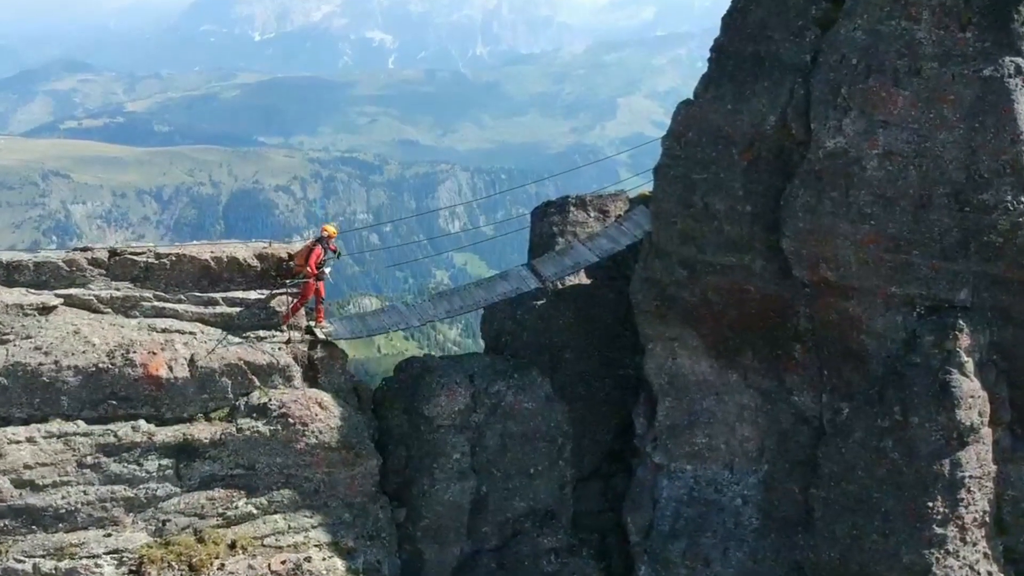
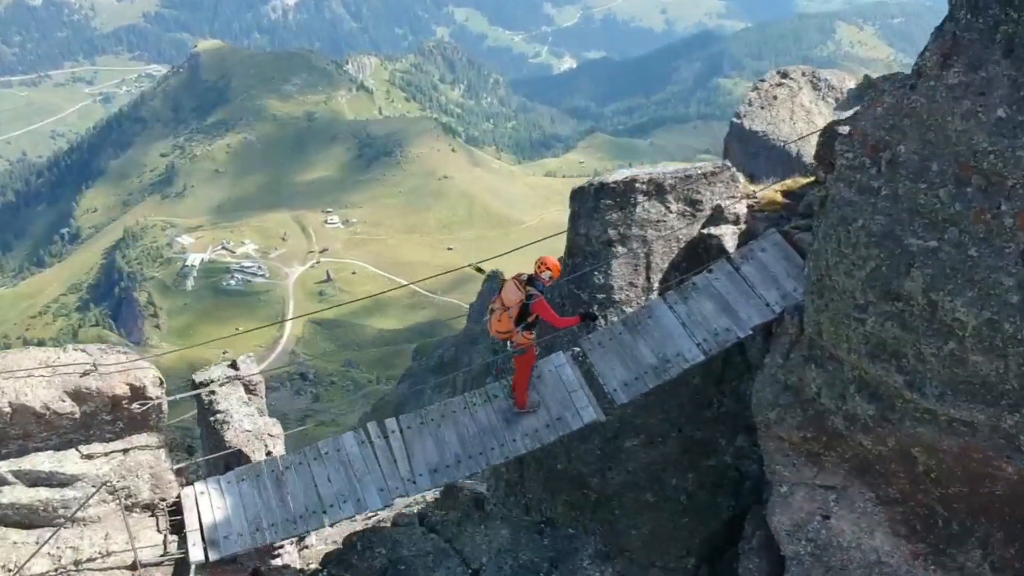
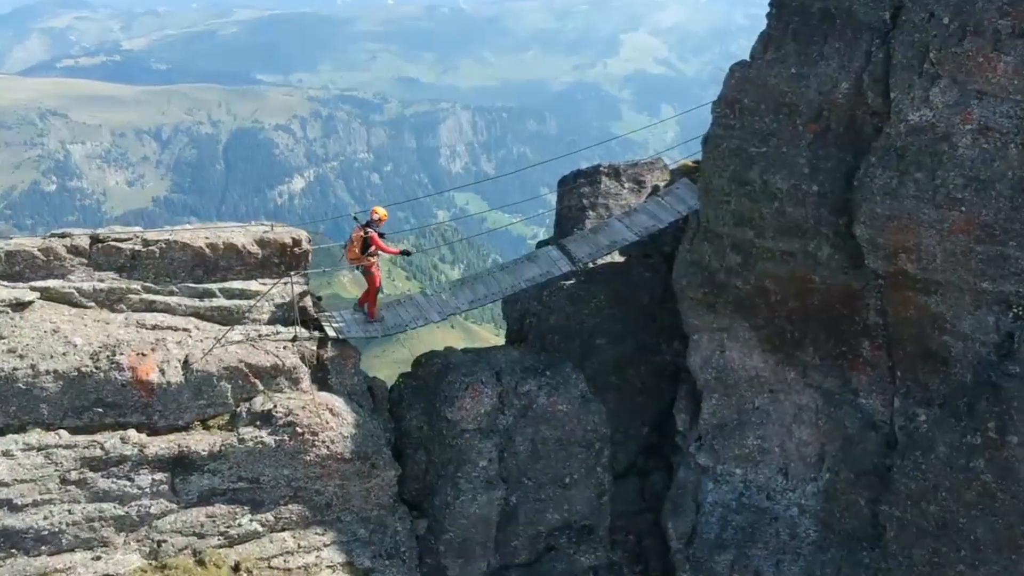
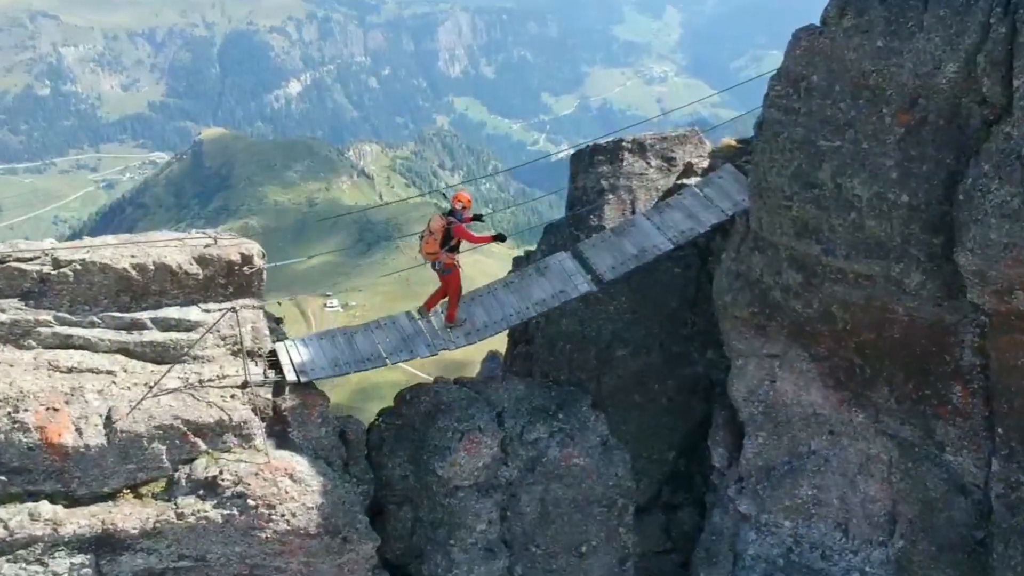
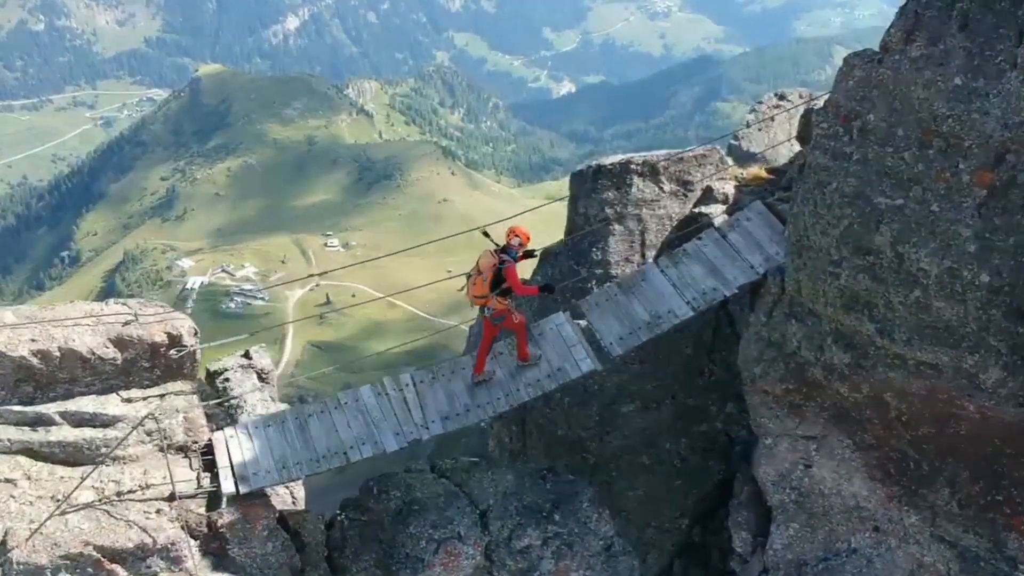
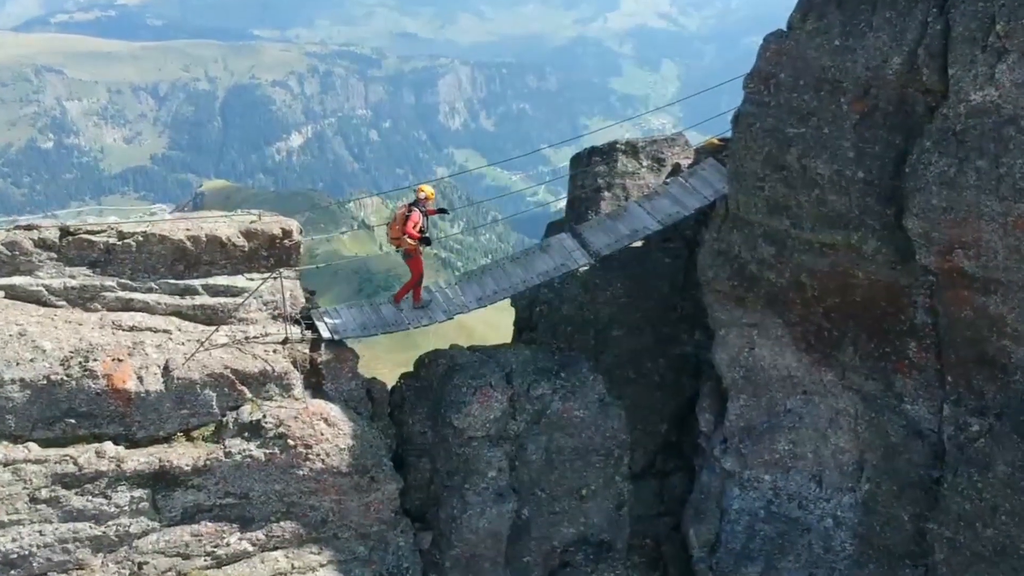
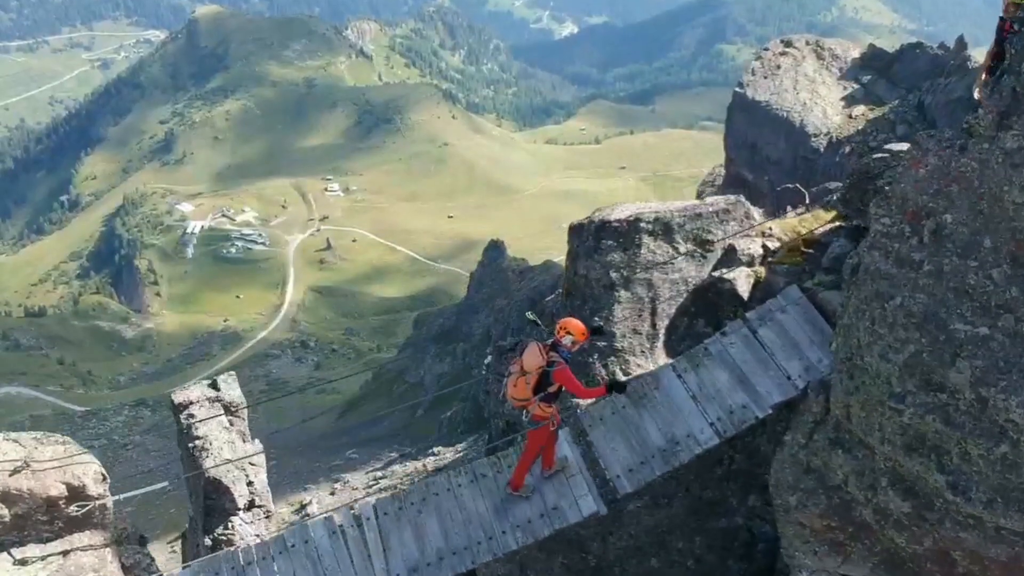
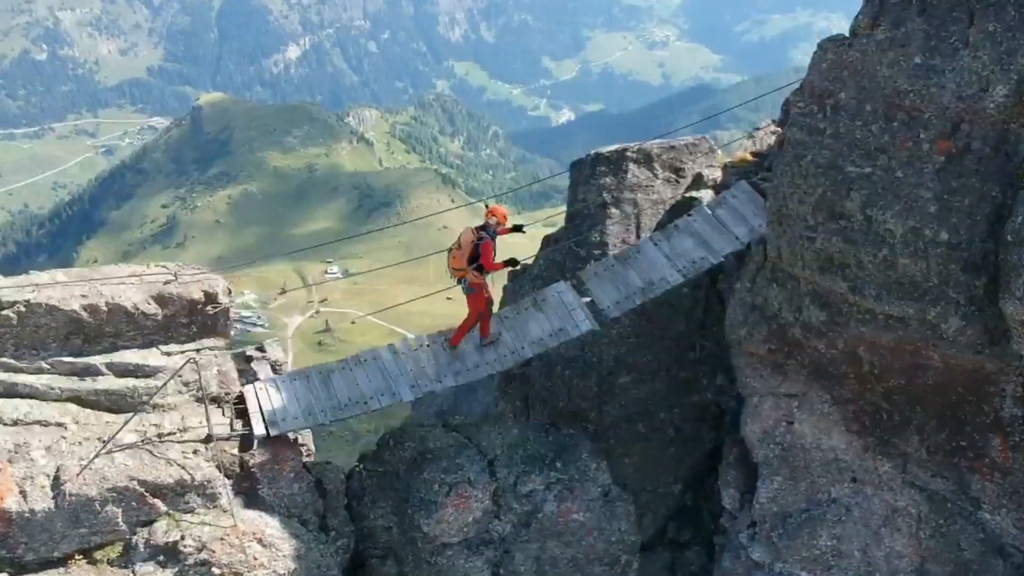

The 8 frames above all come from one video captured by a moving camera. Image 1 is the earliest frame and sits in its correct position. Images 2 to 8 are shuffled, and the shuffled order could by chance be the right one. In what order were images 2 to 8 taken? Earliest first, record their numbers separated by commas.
3, 6, 4, 8, 5, 2, 7
